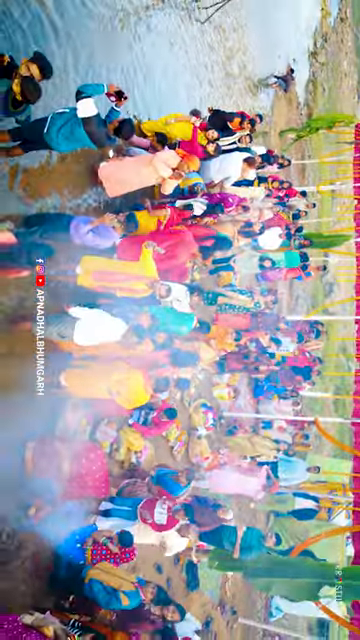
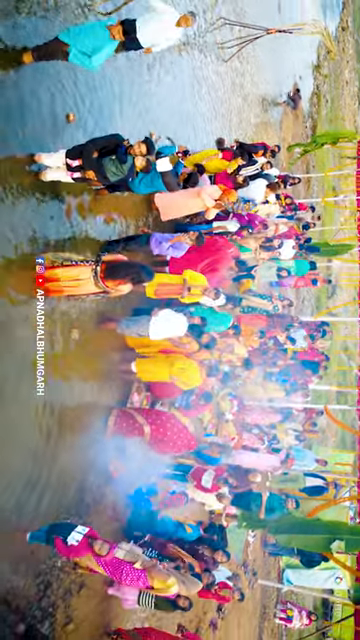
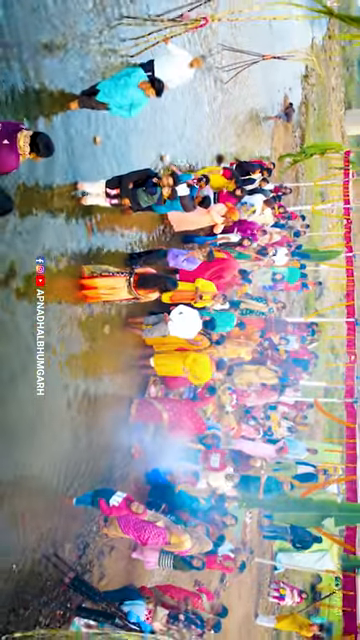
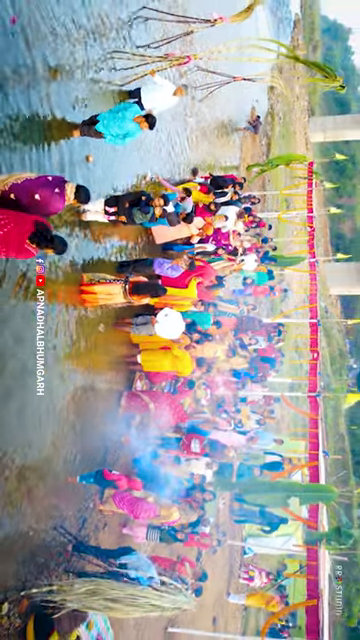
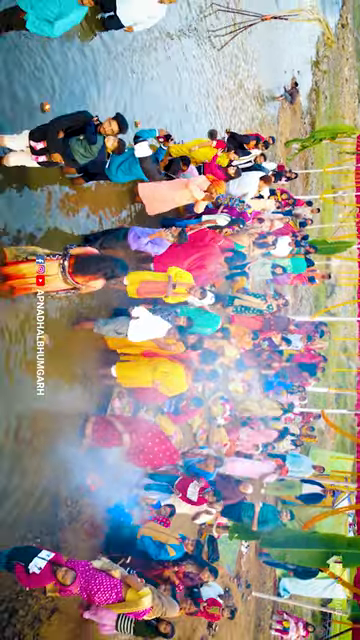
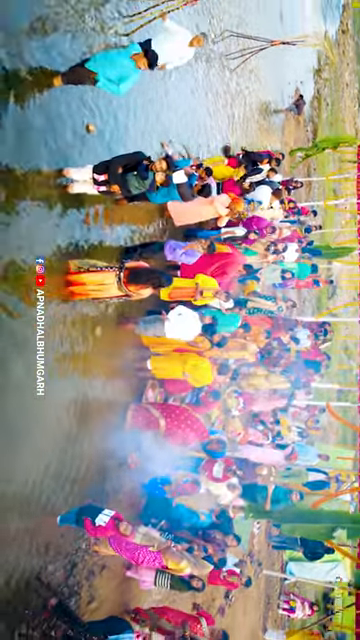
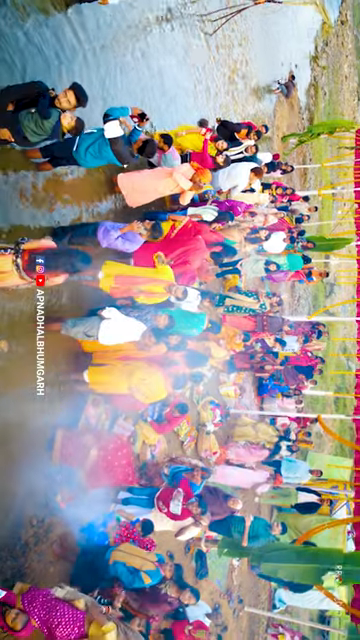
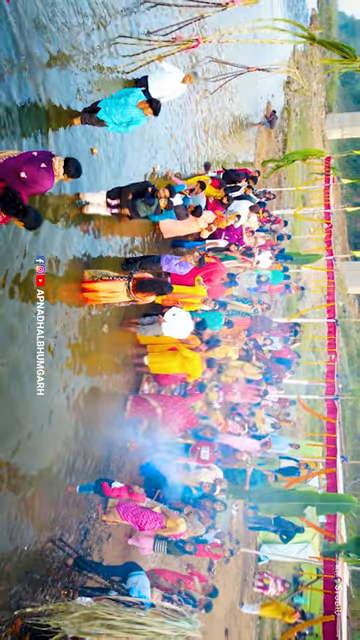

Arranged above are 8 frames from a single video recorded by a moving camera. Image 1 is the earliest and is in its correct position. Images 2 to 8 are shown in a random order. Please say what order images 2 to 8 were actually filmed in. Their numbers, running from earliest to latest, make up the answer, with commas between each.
7, 5, 2, 6, 3, 8, 4
